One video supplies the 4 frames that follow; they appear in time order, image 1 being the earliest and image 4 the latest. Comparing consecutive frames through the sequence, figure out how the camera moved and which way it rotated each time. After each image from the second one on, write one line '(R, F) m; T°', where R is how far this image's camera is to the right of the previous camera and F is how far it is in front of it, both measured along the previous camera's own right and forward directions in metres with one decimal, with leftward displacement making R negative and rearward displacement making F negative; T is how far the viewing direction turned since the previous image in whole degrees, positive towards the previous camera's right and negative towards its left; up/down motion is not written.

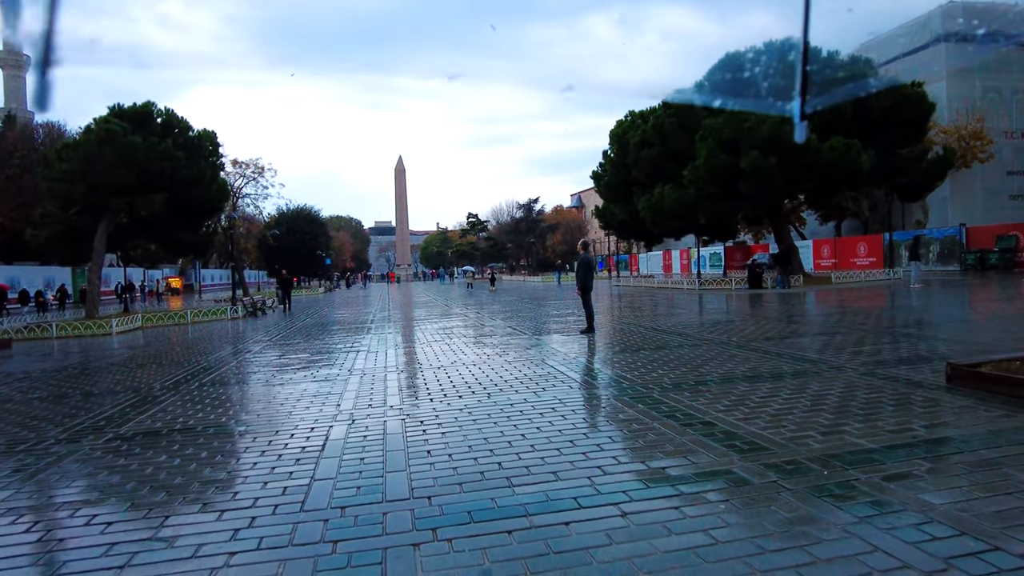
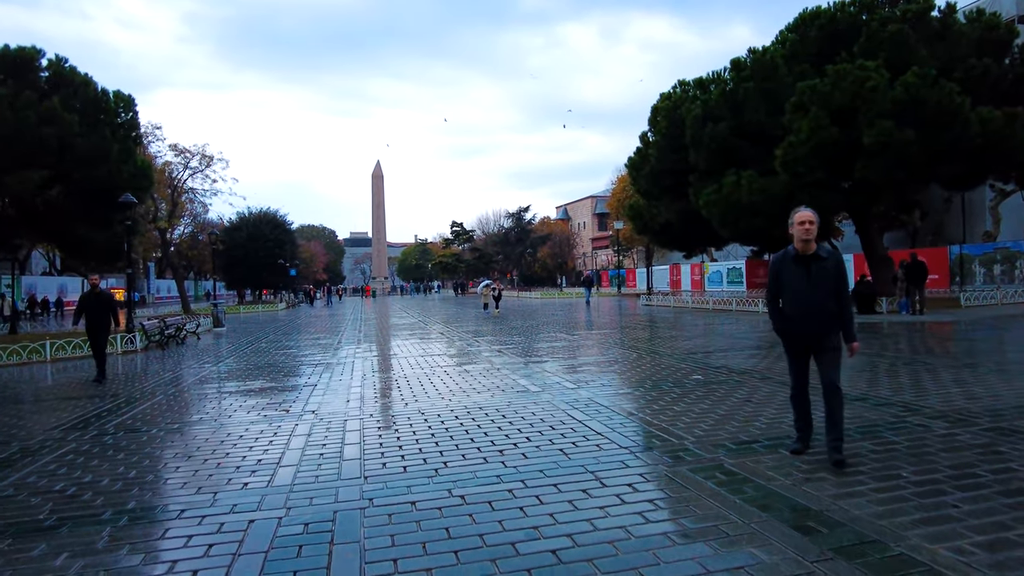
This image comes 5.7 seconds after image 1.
(-1.2, +7.1) m; +2°
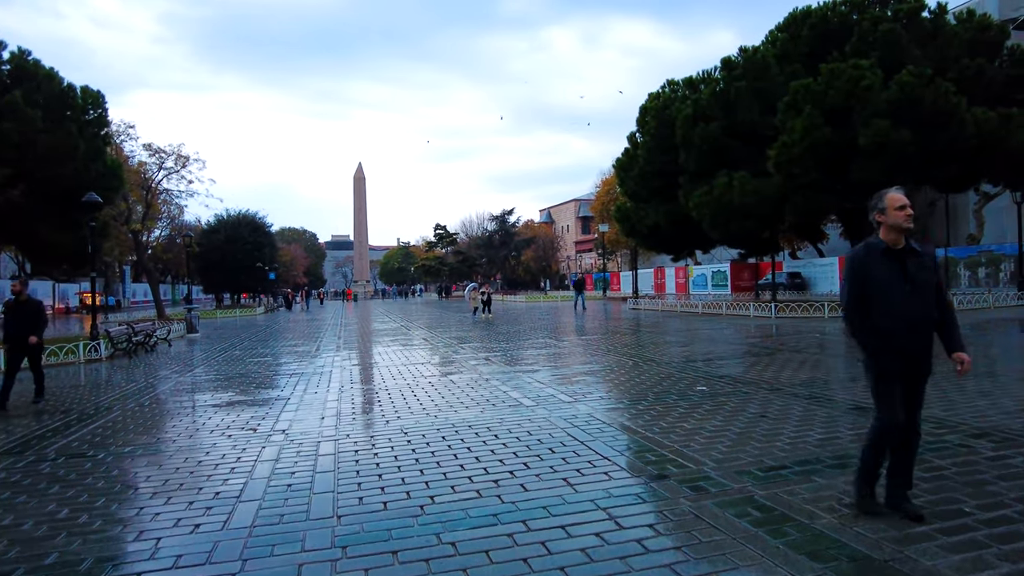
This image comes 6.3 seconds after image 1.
(-0.1, +0.6) m; +1°
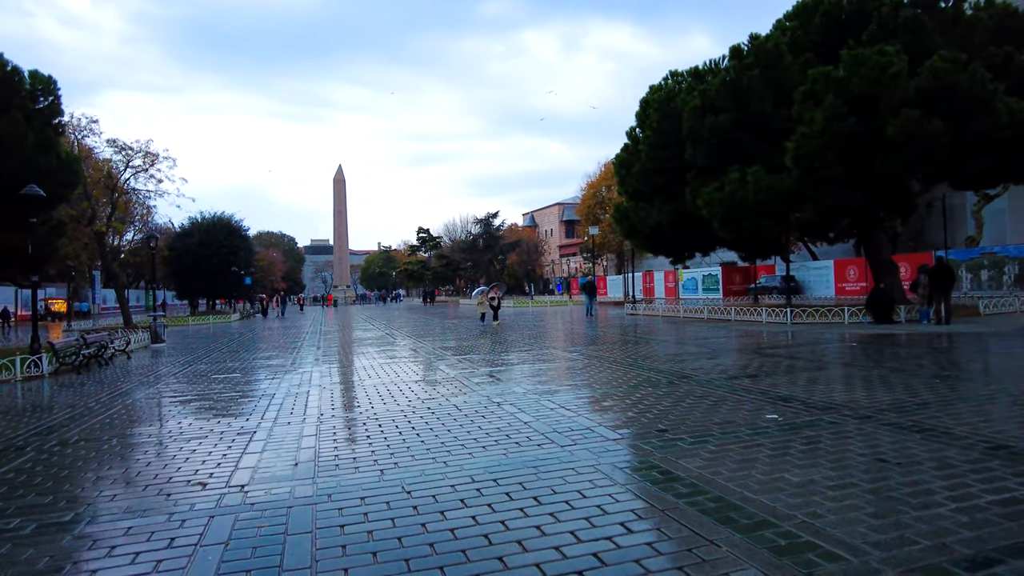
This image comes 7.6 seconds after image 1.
(-0.4, +1.6) m; +2°
